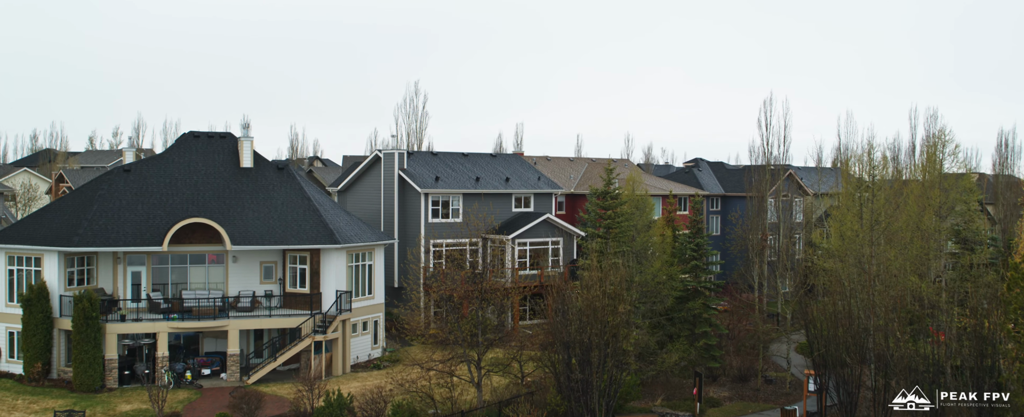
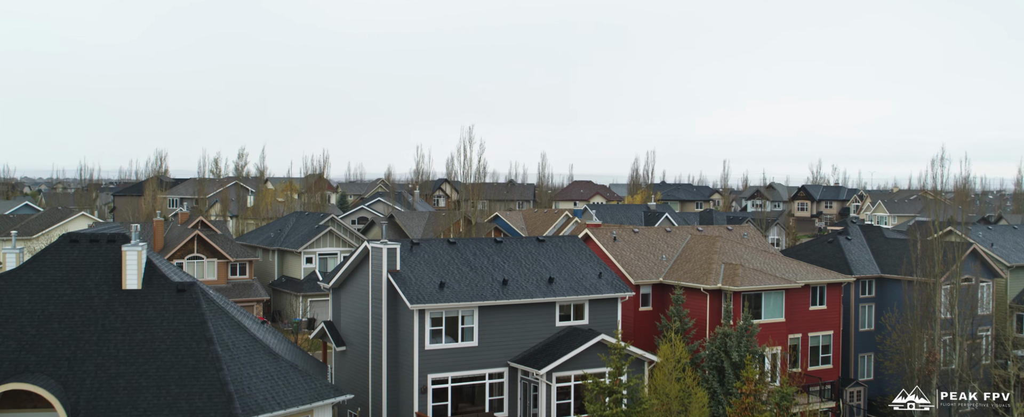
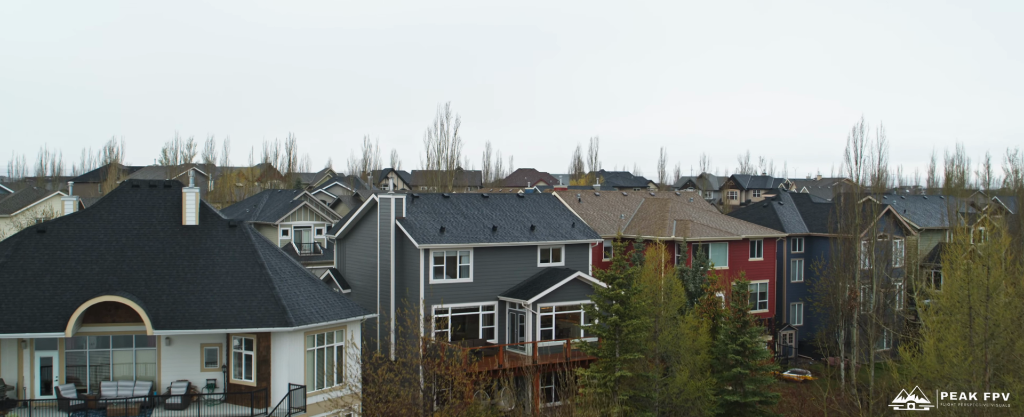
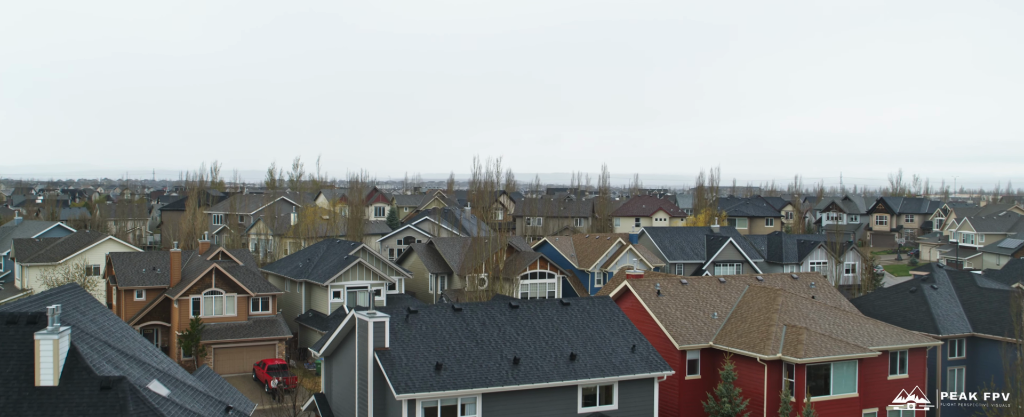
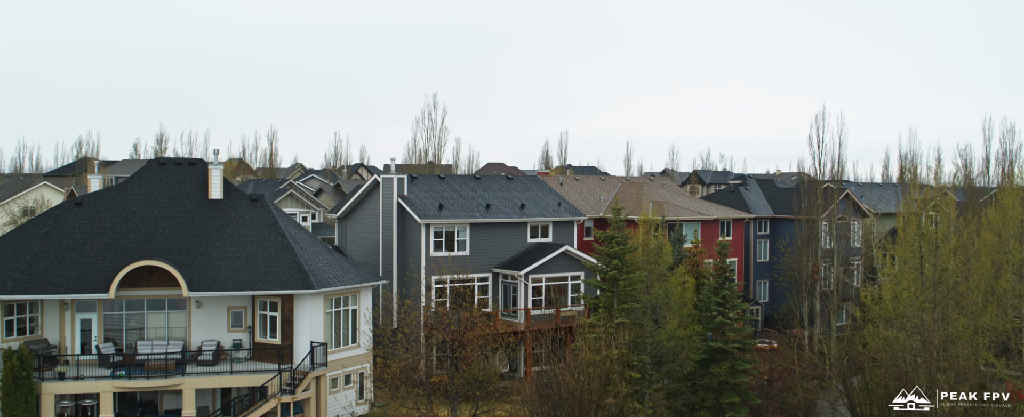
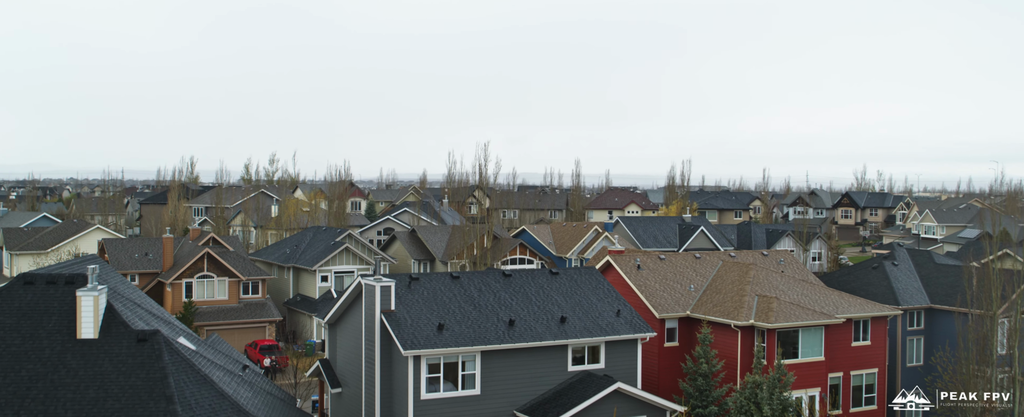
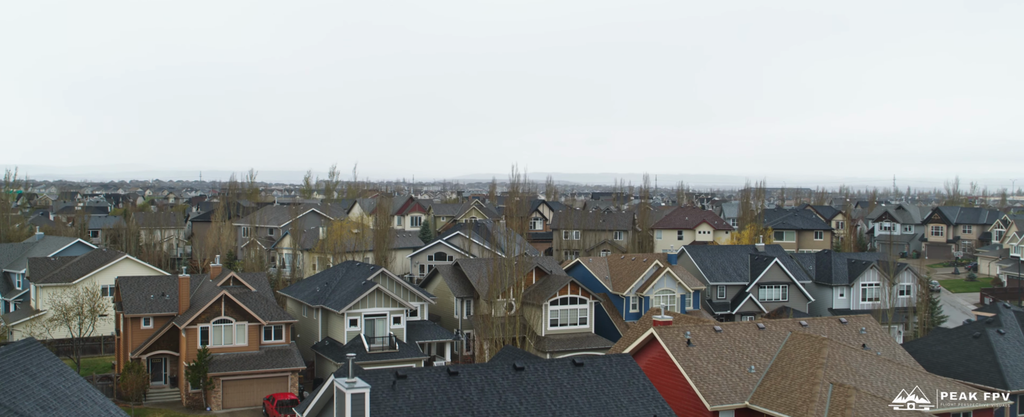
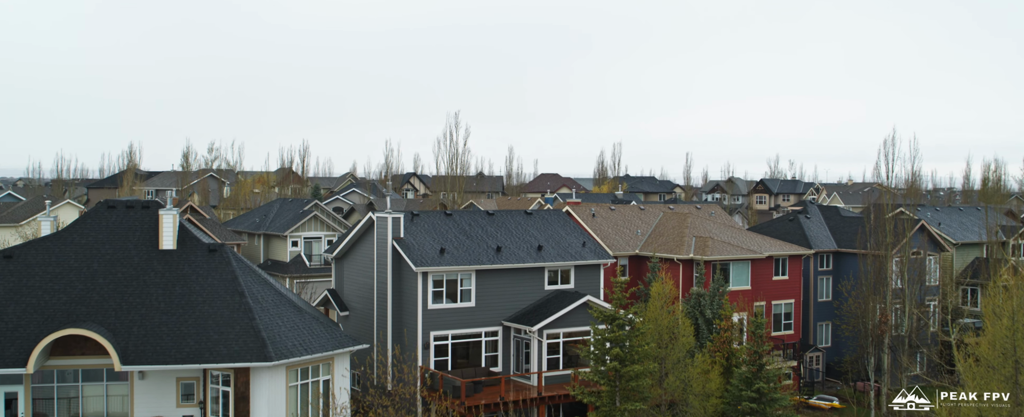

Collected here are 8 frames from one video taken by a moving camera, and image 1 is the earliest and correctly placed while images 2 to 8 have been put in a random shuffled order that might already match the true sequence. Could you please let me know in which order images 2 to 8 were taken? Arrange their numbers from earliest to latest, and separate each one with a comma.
5, 3, 8, 2, 6, 4, 7
